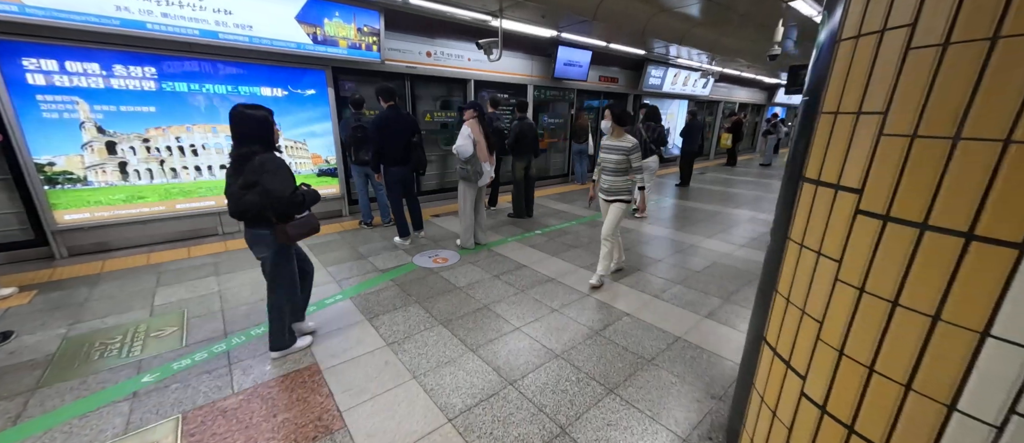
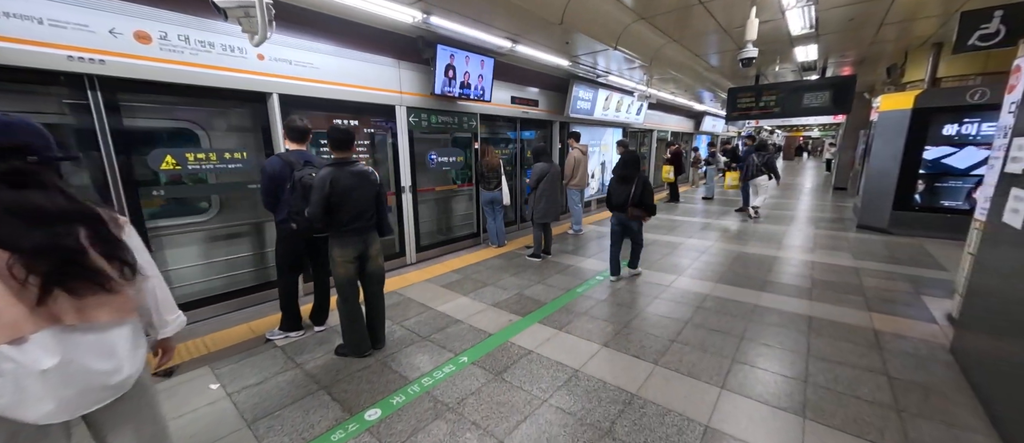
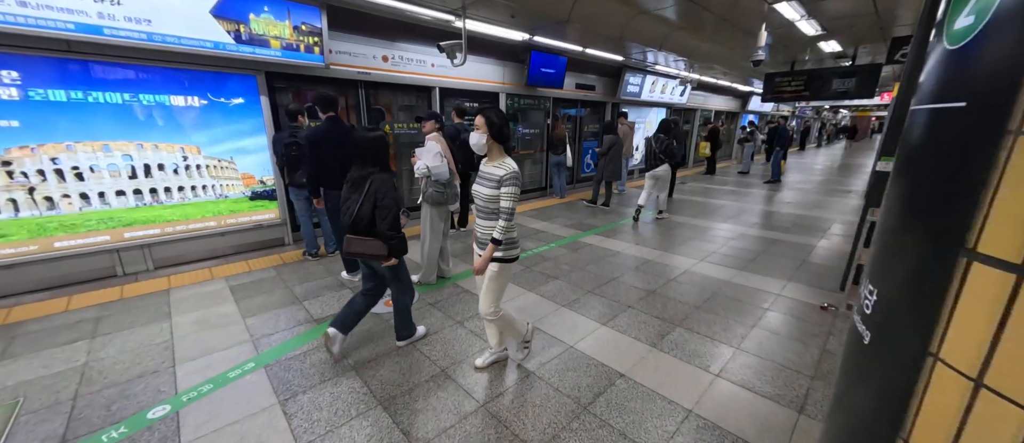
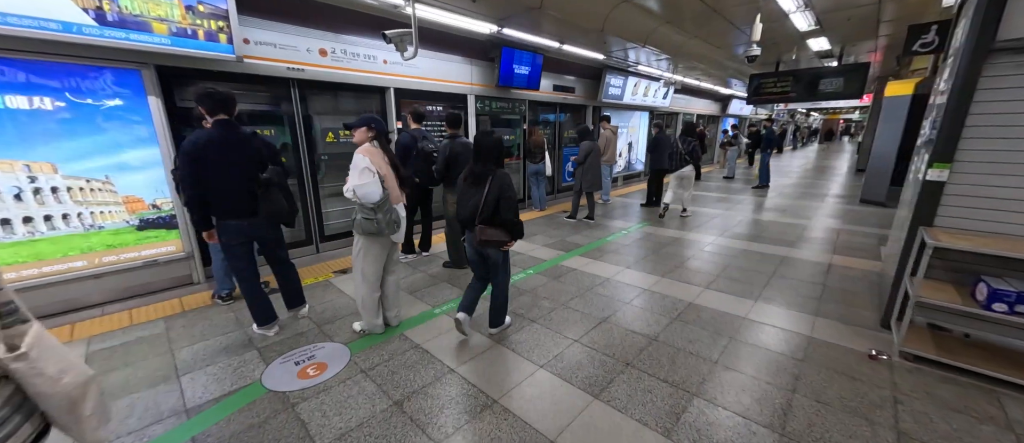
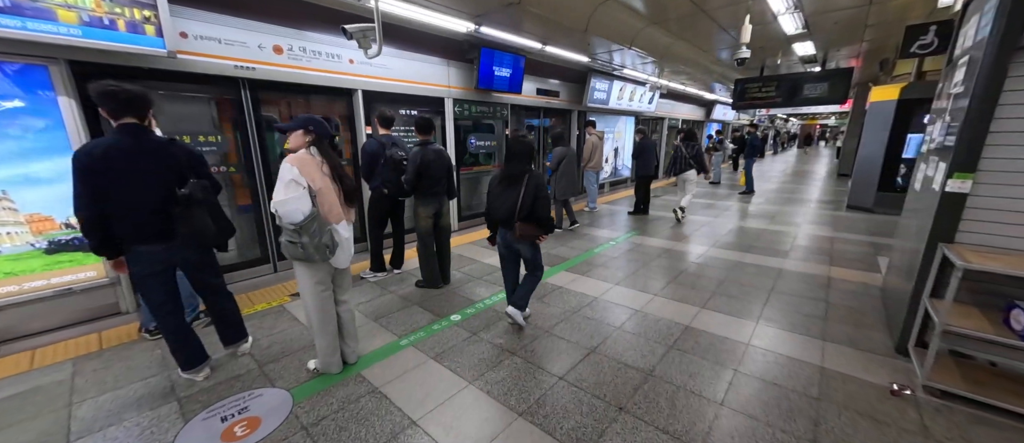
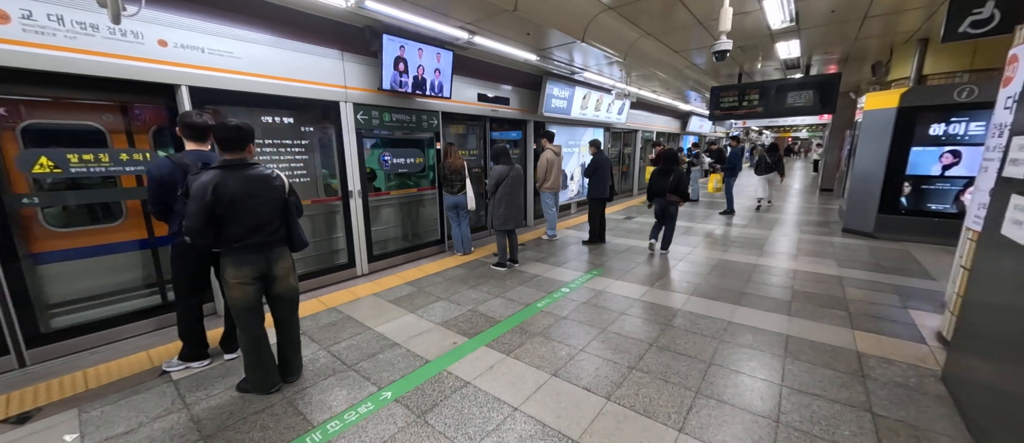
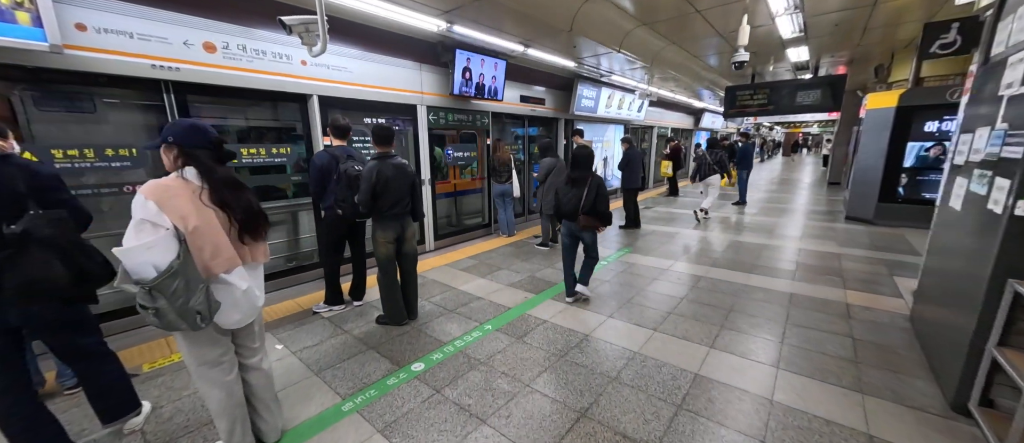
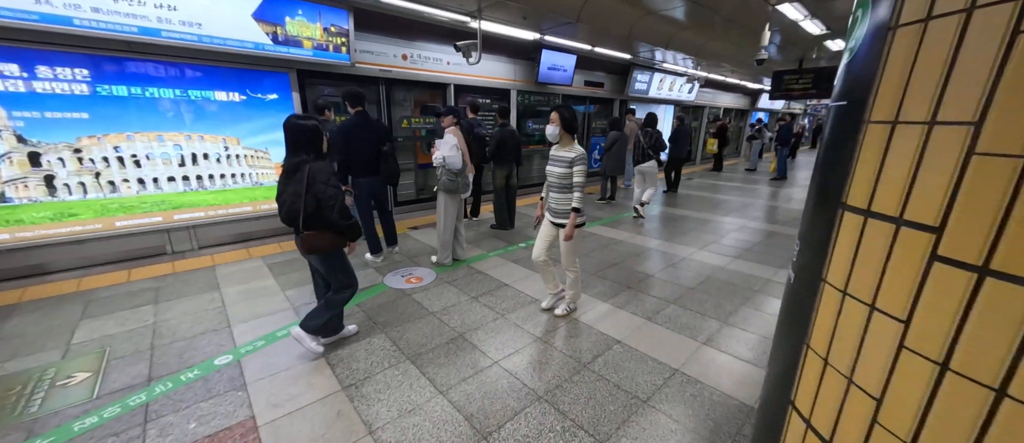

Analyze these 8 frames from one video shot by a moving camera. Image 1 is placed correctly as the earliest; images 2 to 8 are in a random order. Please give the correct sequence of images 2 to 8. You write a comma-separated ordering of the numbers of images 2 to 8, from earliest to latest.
8, 3, 4, 5, 7, 2, 6
